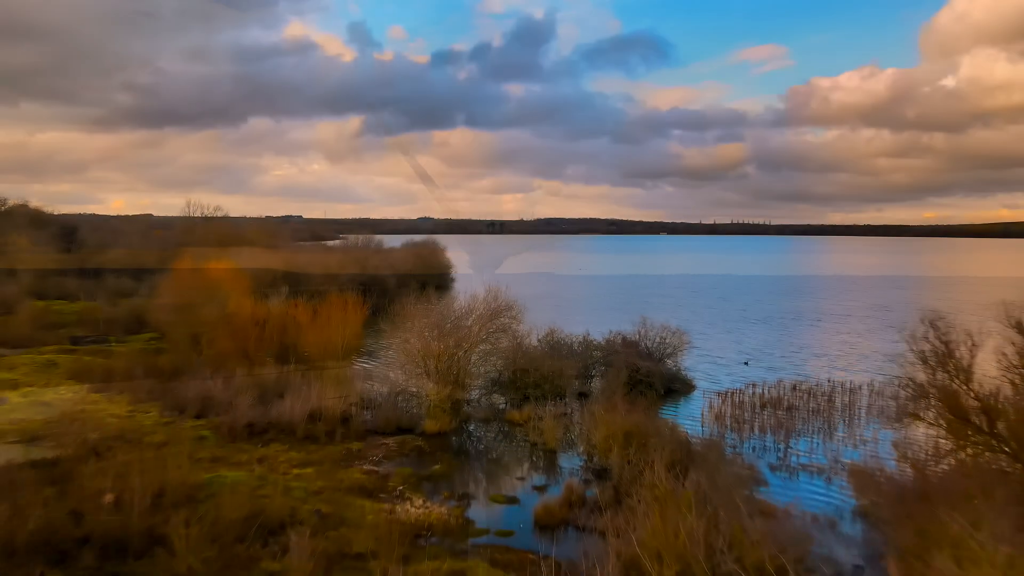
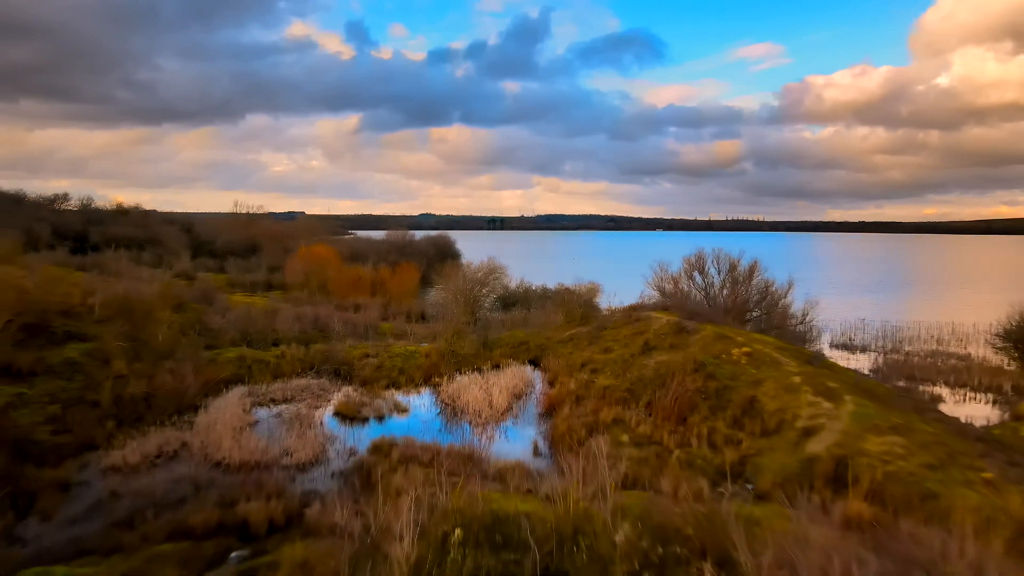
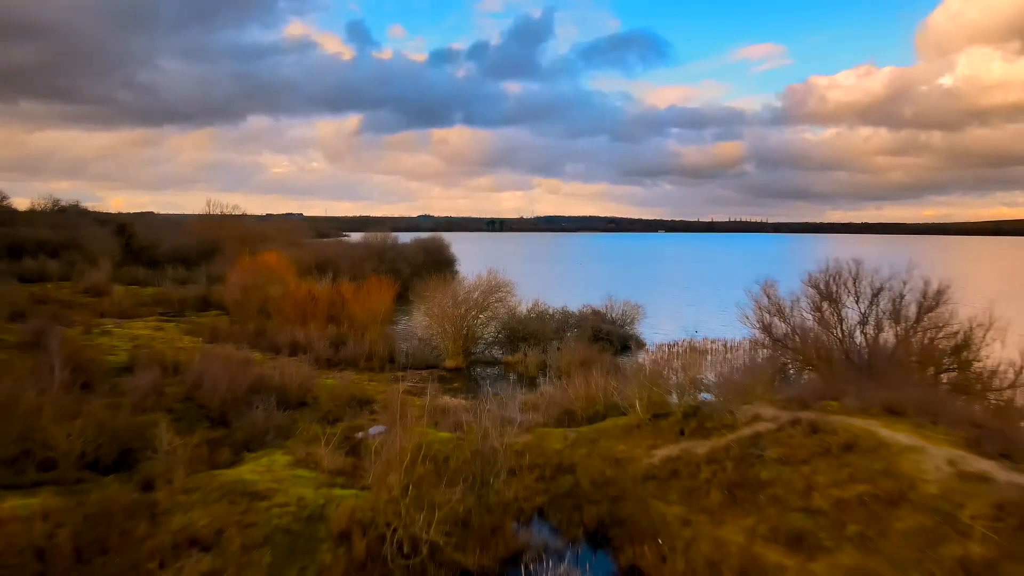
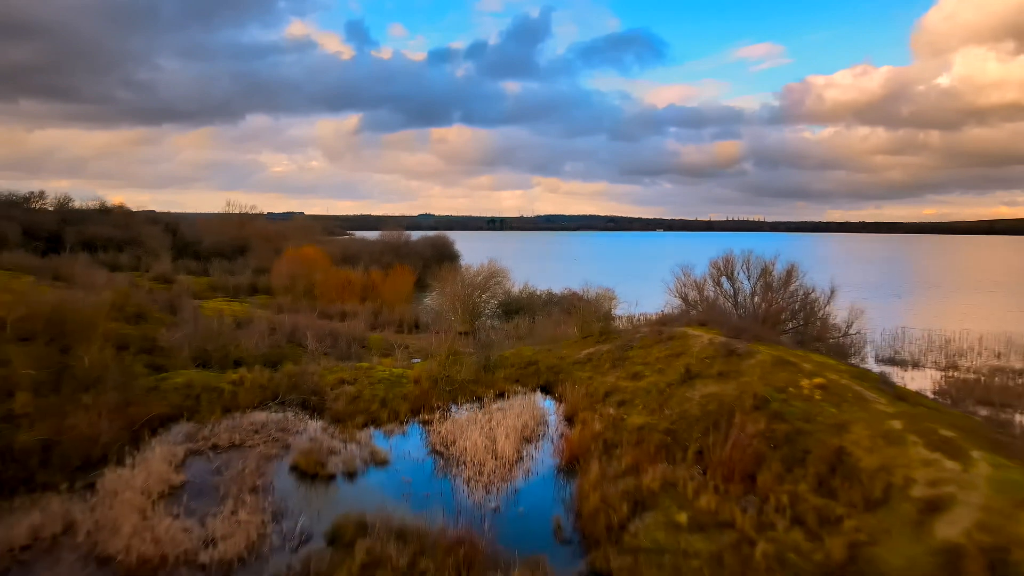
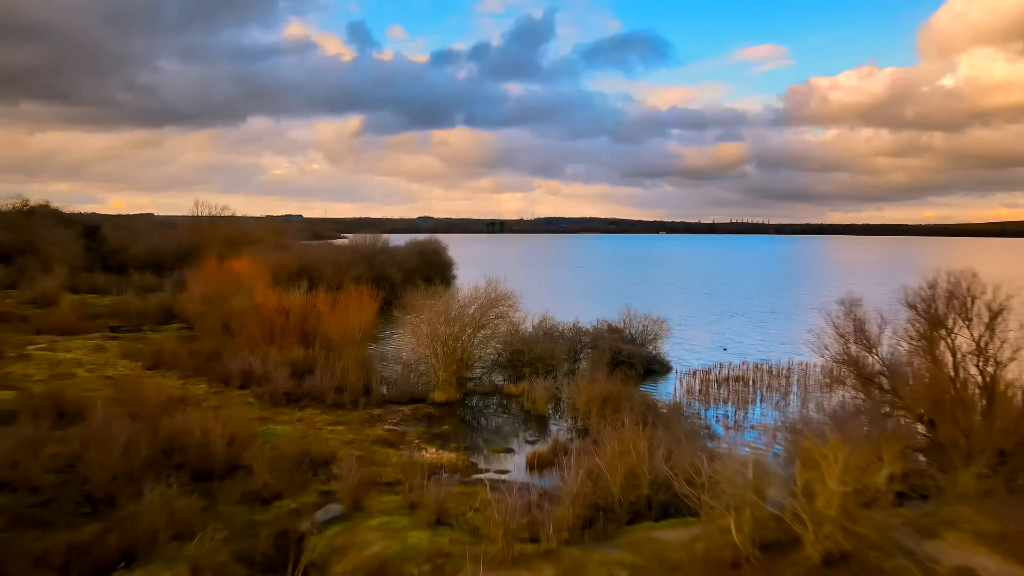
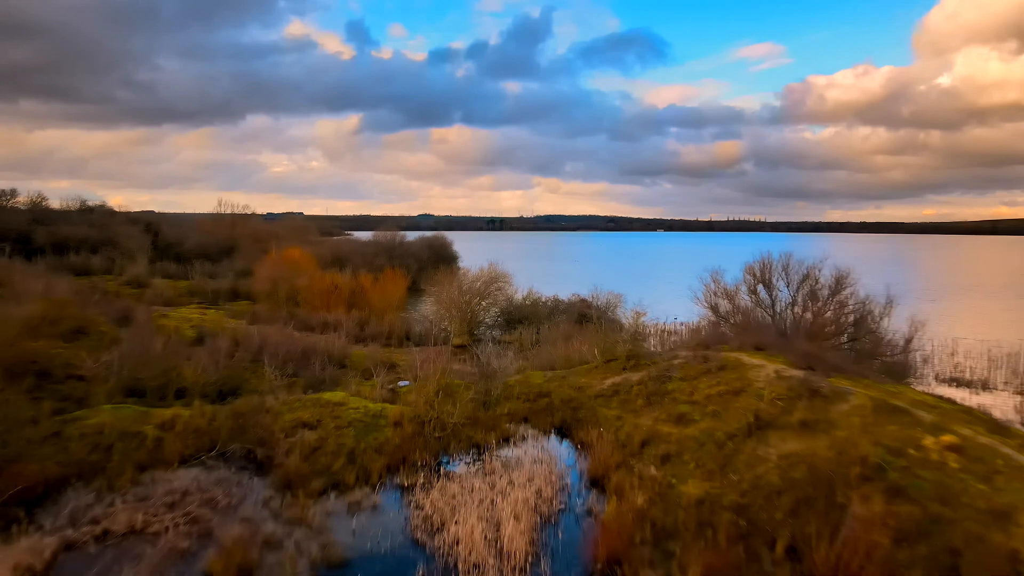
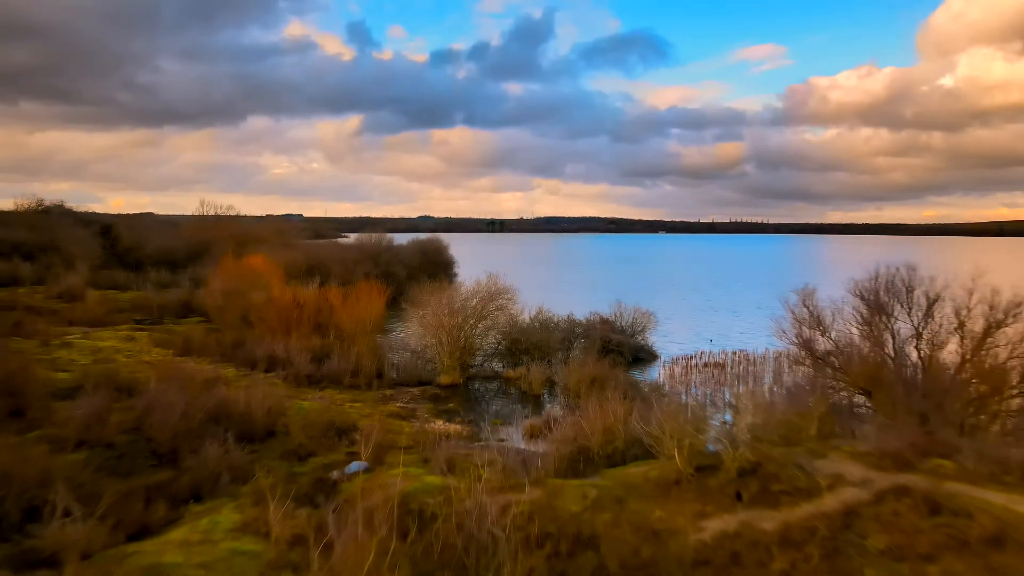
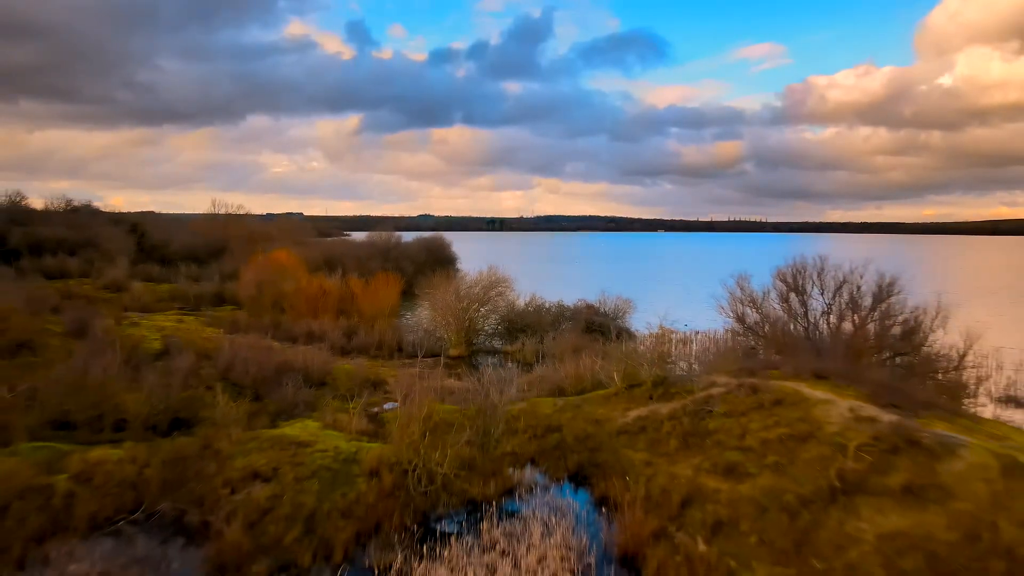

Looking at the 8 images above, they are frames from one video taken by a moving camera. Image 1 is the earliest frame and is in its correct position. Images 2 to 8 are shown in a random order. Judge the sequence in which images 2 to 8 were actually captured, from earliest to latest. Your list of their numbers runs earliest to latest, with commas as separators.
5, 7, 3, 8, 6, 4, 2
